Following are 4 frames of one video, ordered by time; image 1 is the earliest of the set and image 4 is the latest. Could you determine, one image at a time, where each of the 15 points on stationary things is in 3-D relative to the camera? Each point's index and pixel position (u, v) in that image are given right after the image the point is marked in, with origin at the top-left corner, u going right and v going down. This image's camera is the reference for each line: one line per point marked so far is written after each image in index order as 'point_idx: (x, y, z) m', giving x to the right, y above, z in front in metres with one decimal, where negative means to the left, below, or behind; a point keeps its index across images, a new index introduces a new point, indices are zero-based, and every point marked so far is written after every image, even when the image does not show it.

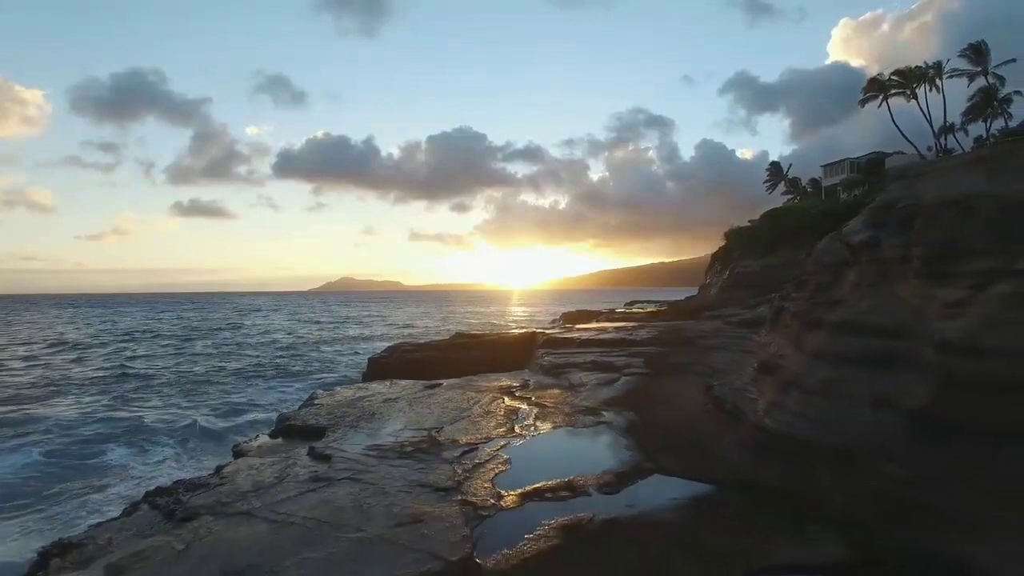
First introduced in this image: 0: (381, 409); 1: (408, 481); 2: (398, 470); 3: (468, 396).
0: (-3.8, -3.5, +15.9) m
1: (-1.8, -3.3, +9.6) m
2: (-2.1, -3.4, +10.3) m
3: (-1.3, -3.4, +17.5) m
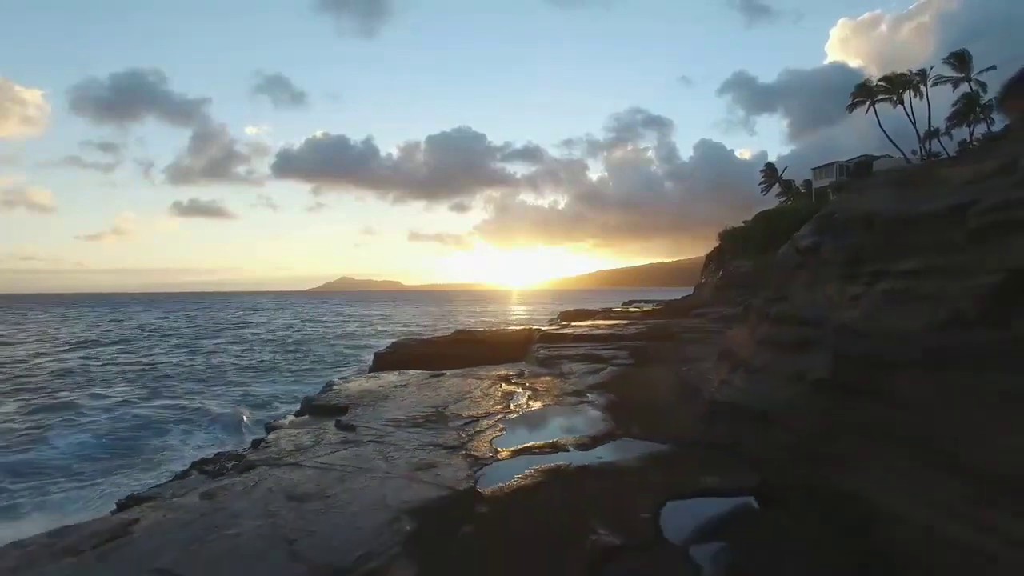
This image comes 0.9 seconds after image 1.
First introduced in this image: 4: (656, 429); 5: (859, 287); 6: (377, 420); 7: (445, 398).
0: (-3.9, -3.4, +18.1) m
1: (-1.9, -3.3, +11.8) m
2: (-2.2, -3.3, +12.5) m
3: (-1.5, -3.4, +19.7) m
4: (+3.5, -3.3, +13.2) m
5: (+6.4, 0.0, +10.0) m
6: (-3.4, -3.4, +14.0) m
7: (-2.0, -3.3, +16.6) m
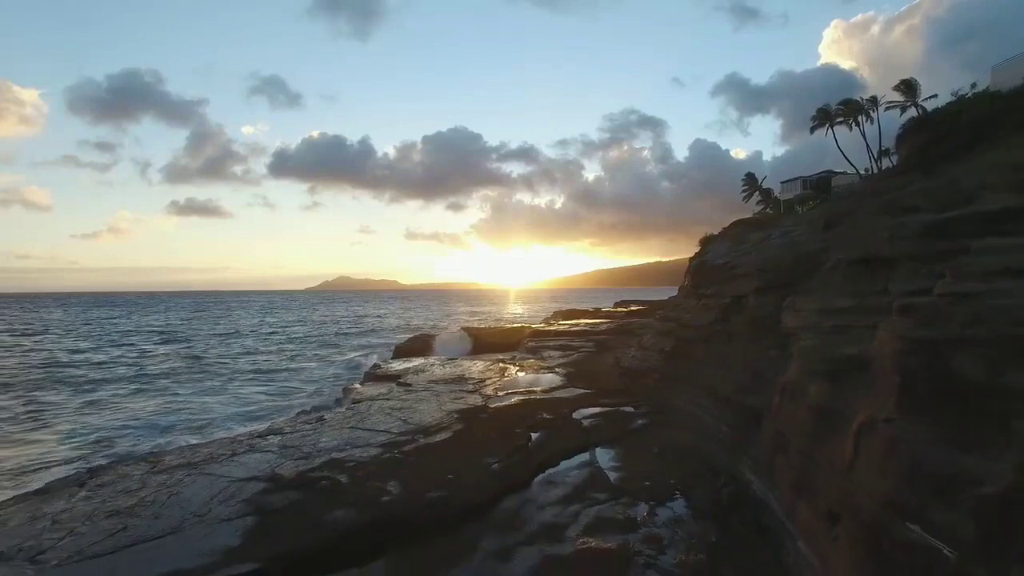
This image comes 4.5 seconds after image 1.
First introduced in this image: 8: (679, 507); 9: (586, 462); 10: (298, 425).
0: (-4.2, -3.9, +26.6) m
1: (-2.2, -3.7, +20.3) m
2: (-2.5, -3.8, +20.9) m
3: (-1.8, -3.8, +28.2) m
4: (+3.2, -3.8, +21.7) m
5: (+6.2, -0.4, +18.6) m
6: (-3.7, -3.8, +22.5) m
7: (-2.3, -3.8, +25.1) m
8: (+2.9, -3.7, +9.5) m
9: (+1.6, -3.8, +12.0) m
10: (-6.0, -3.8, +15.4) m
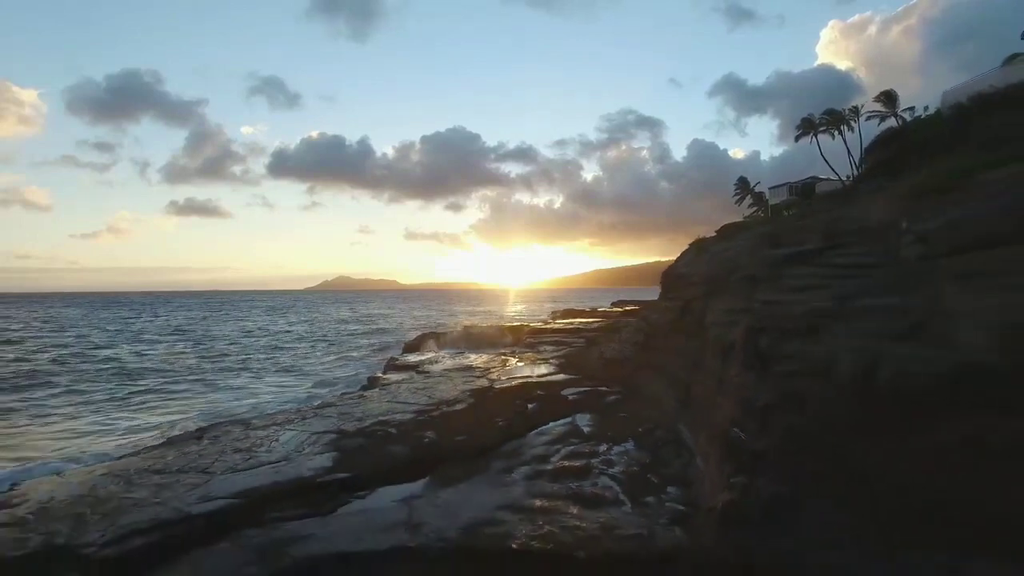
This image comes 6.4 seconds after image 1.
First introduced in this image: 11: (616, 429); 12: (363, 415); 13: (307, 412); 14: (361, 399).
0: (-4.2, -4.0, +30.7) m
1: (-2.2, -3.9, +24.4) m
2: (-2.5, -3.9, +25.0) m
3: (-1.8, -4.0, +32.3) m
4: (+3.2, -4.0, +25.9) m
5: (+6.2, -0.6, +22.7) m
6: (-3.7, -4.0, +26.6) m
7: (-2.3, -3.9, +29.2) m
8: (+2.9, -3.9, +13.6) m
9: (+1.6, -4.0, +16.1) m
10: (-6.0, -4.0, +19.6) m
11: (+2.9, -3.9, +15.3) m
12: (-4.6, -3.9, +16.8) m
13: (-6.6, -4.0, +17.7) m
14: (-5.3, -4.0, +19.5) m
